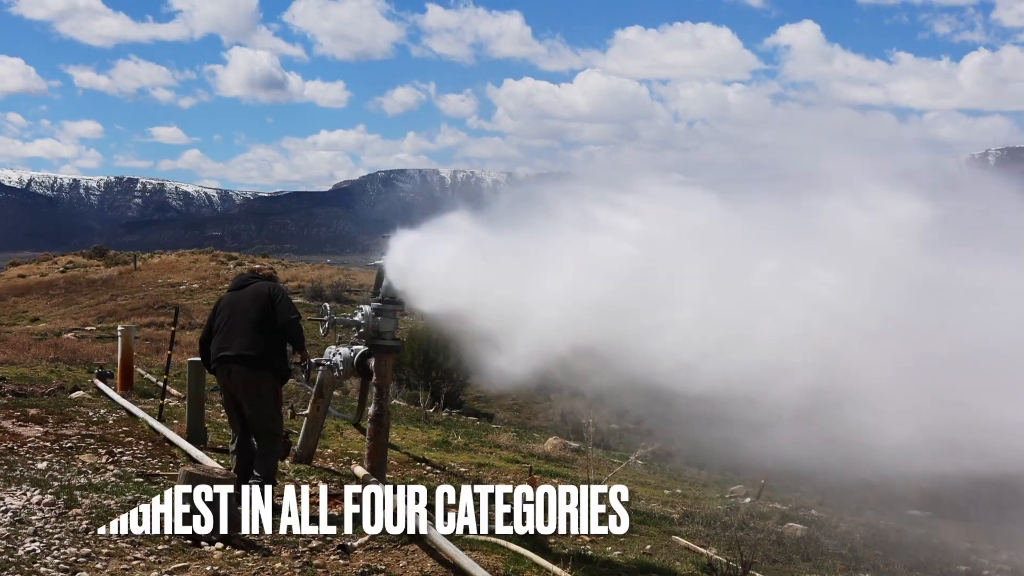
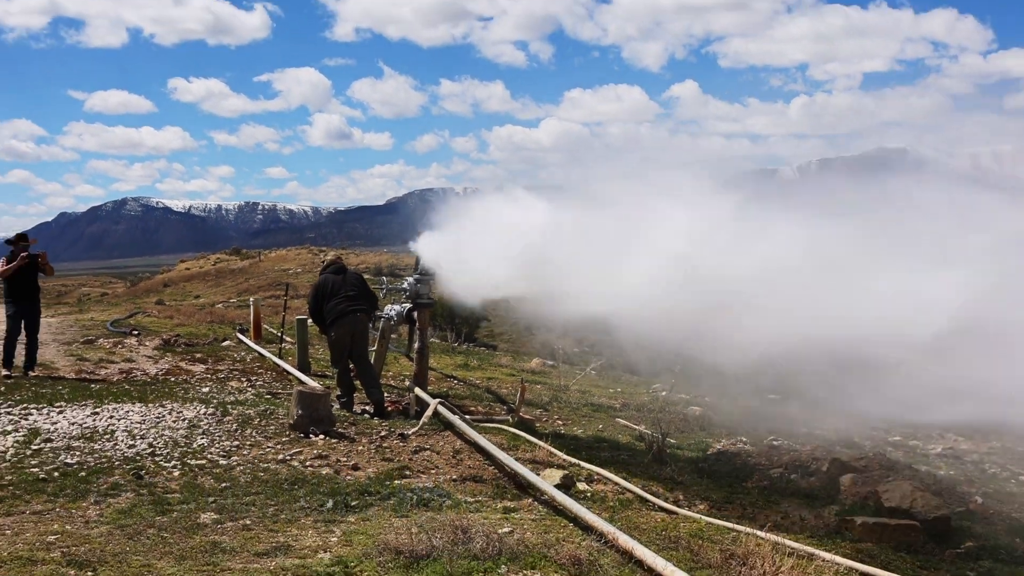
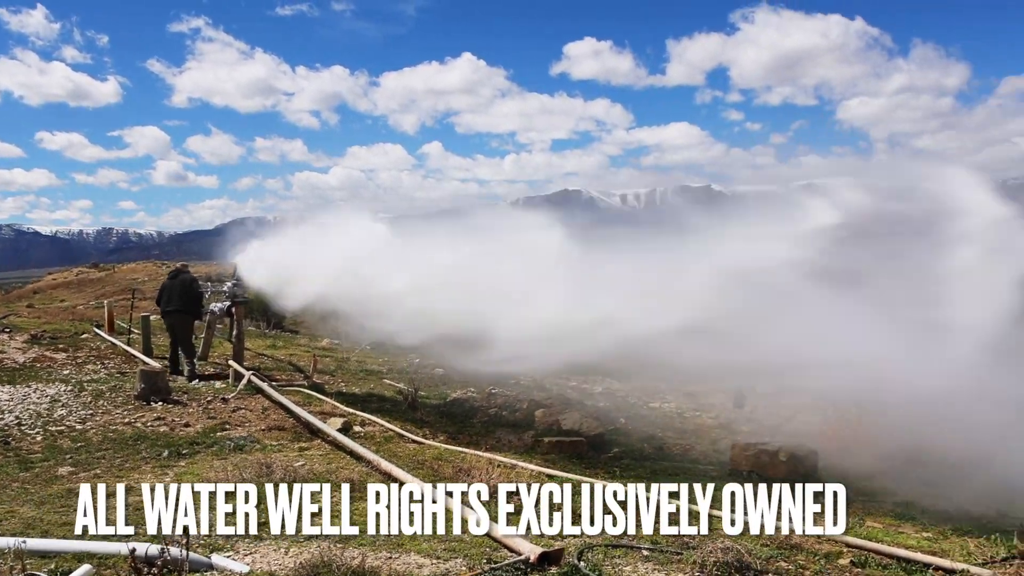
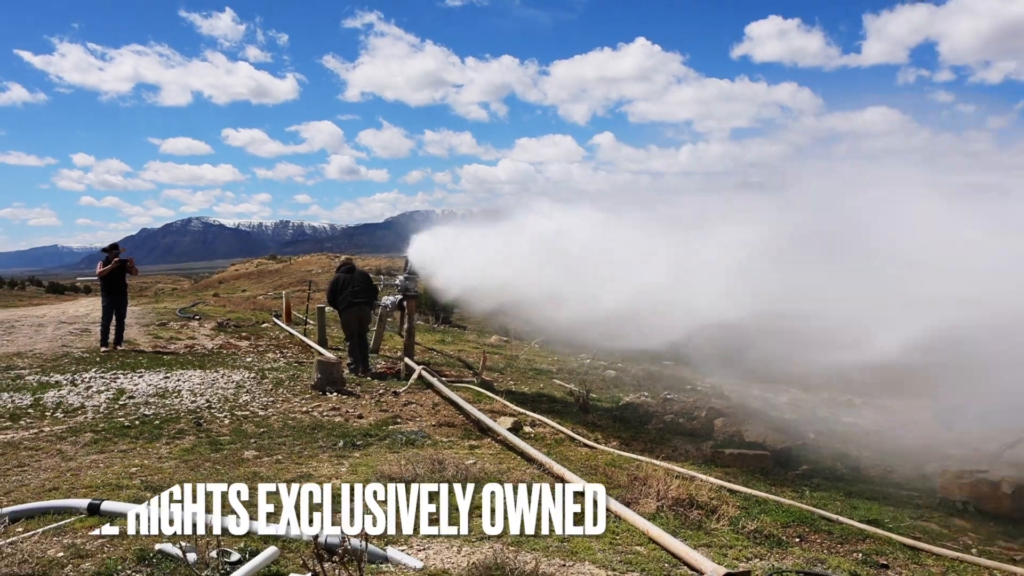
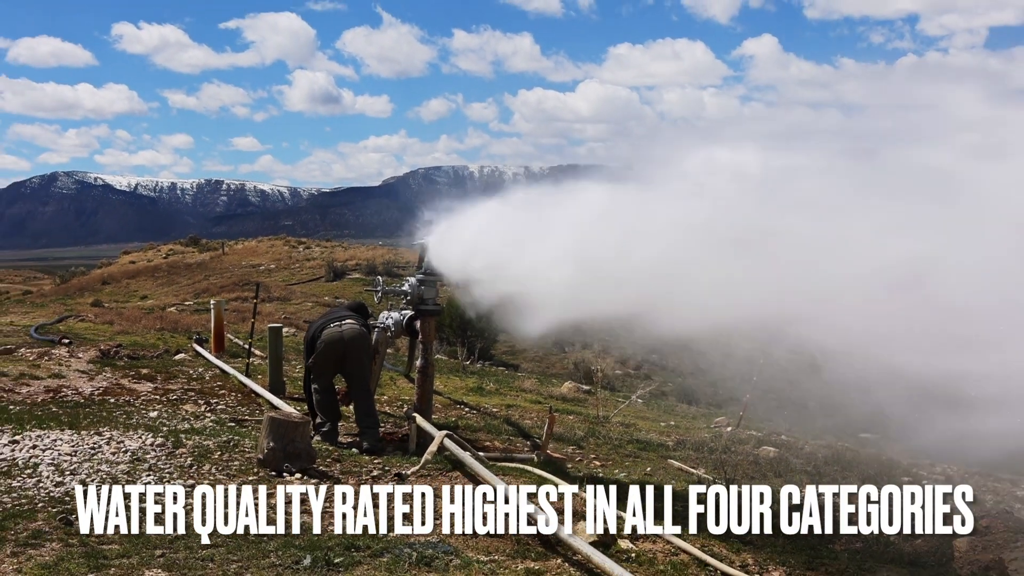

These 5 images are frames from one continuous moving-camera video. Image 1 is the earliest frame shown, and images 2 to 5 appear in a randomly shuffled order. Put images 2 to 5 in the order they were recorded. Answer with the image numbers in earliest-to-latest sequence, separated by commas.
5, 2, 4, 3
